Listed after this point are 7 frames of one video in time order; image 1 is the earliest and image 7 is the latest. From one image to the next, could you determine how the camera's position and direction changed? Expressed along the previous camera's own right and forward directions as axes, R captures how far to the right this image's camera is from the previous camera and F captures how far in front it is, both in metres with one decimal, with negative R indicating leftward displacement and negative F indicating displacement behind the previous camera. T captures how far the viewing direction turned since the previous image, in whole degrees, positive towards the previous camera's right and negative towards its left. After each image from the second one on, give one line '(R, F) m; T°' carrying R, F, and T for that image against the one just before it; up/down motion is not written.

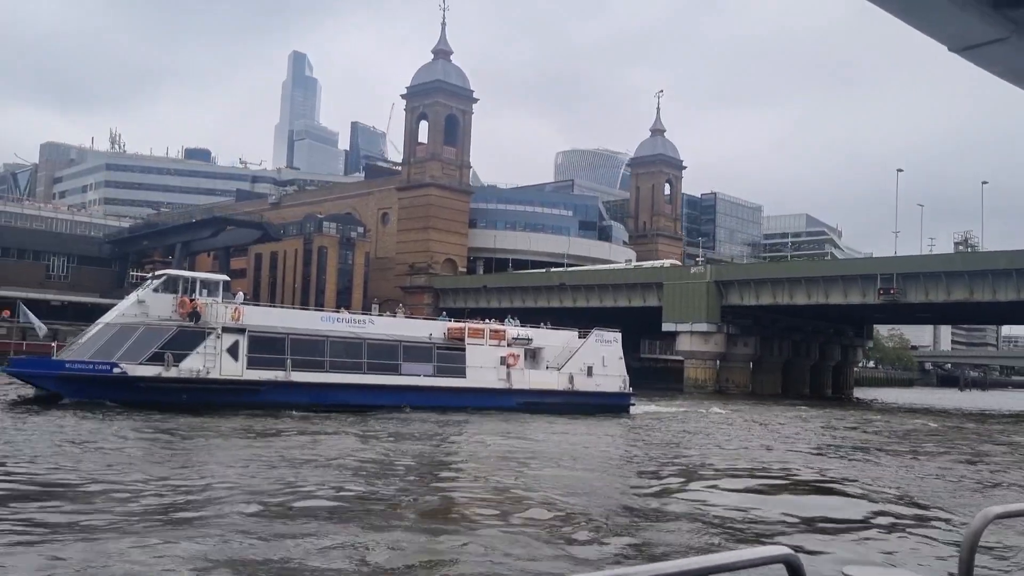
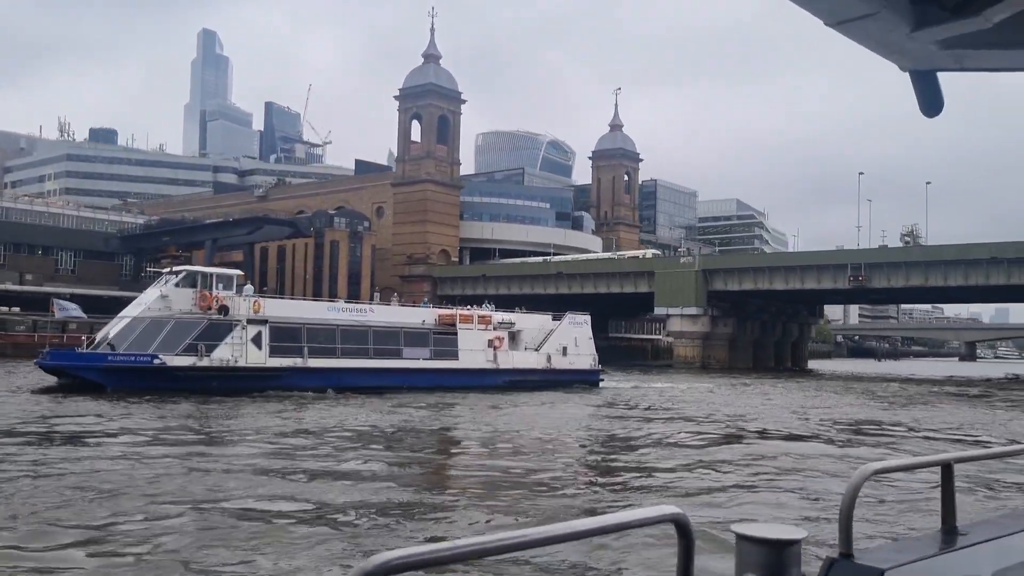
(-2.3, -1.9) m; +6°
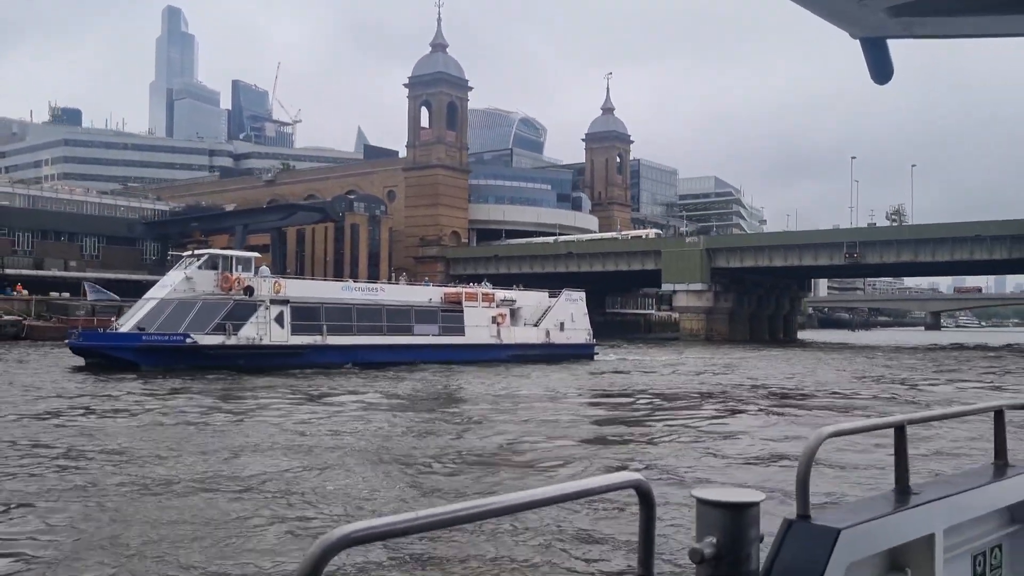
(-1.3, -1.3) m; +2°
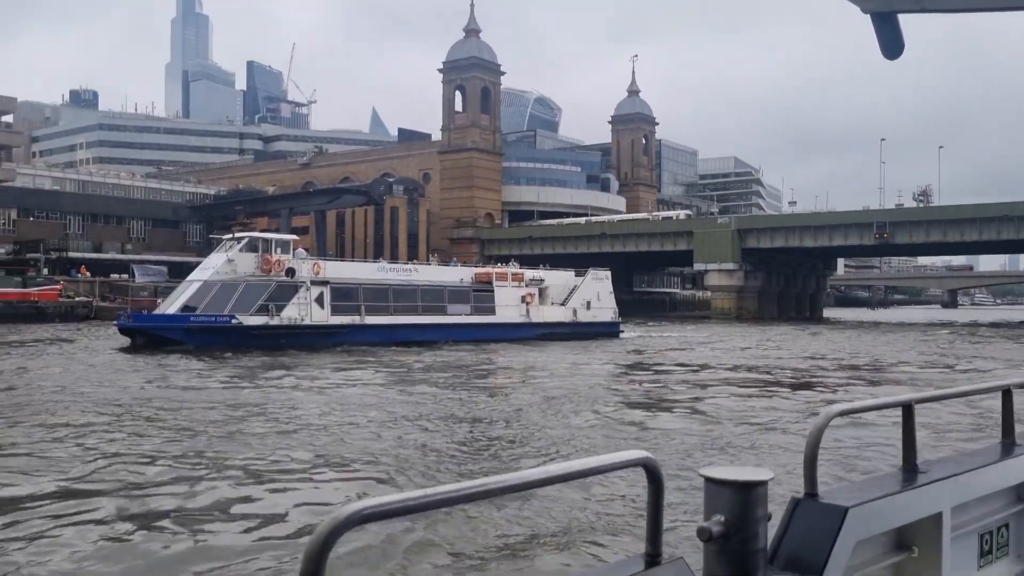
(-0.6, -0.7) m; -1°
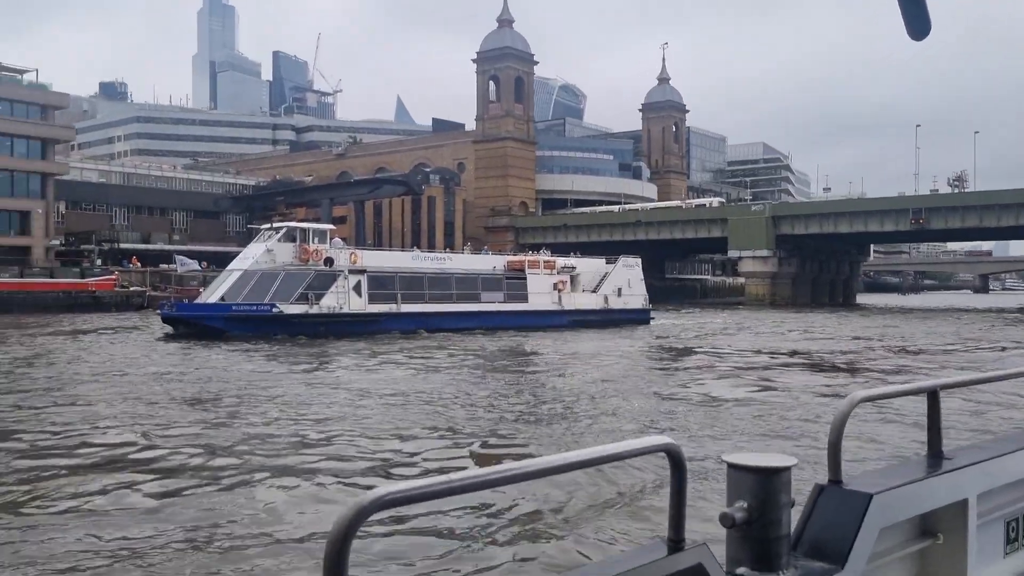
(-0.3, -0.4) m; -1°
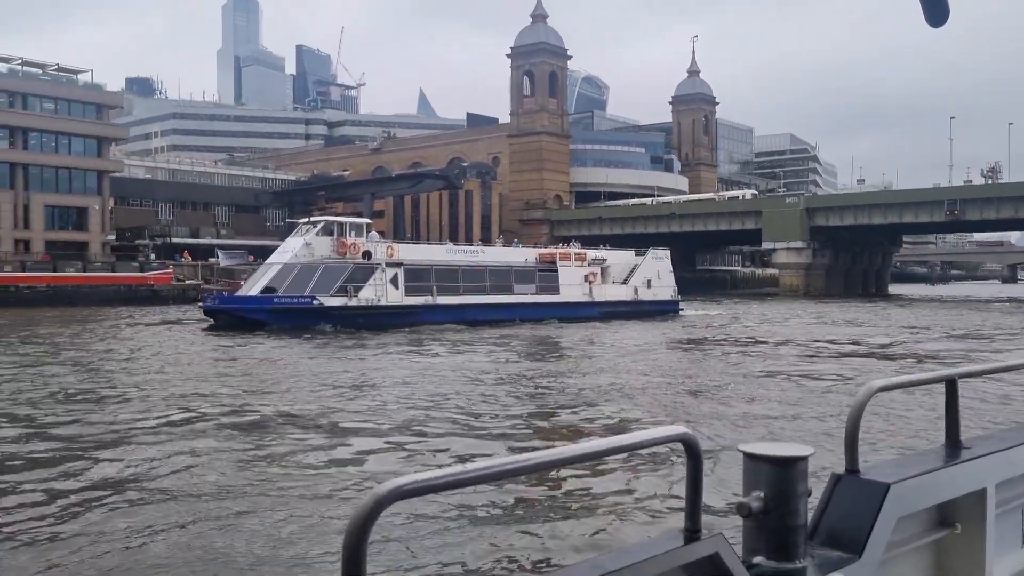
(-0.4, -0.5) m; -1°
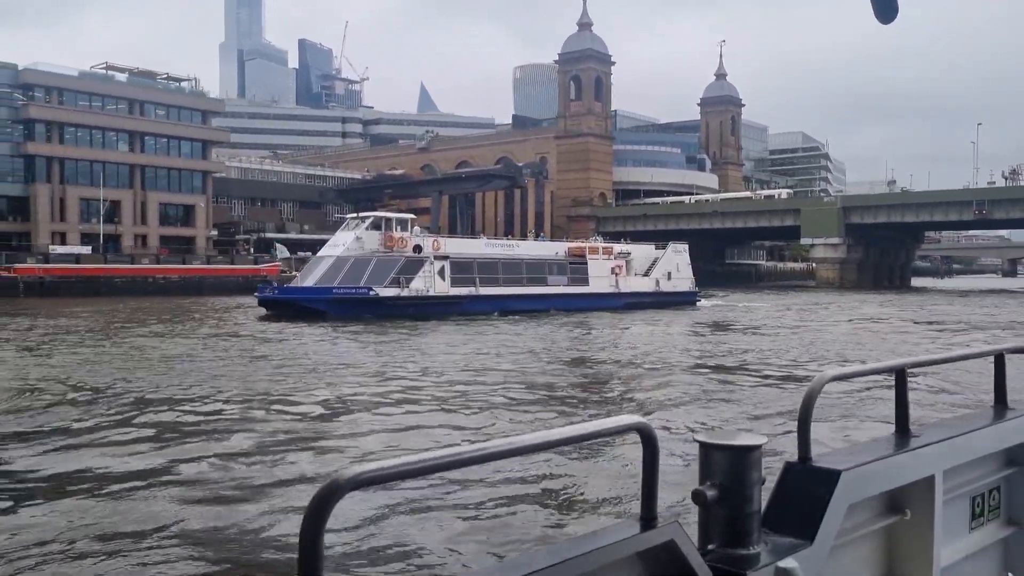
(-1.9, -1.8) m; +1°
